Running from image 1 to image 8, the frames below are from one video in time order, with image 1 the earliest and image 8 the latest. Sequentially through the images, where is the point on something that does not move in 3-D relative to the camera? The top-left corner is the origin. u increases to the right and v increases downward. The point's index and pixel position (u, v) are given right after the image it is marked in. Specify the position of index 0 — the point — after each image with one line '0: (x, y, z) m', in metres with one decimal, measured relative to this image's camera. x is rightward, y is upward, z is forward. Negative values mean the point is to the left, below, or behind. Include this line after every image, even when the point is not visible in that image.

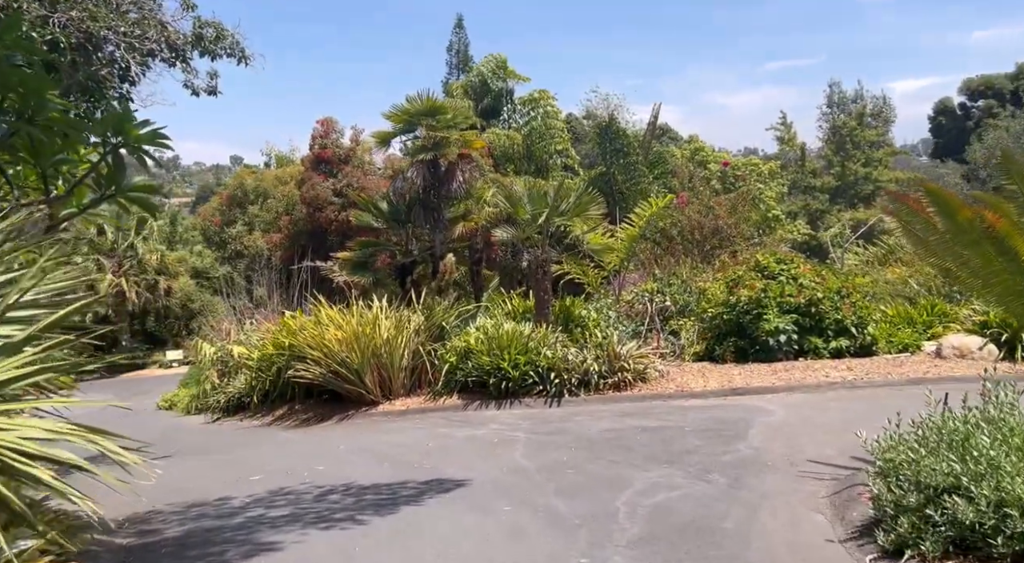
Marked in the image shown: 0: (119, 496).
0: (-4.0, -2.3, +8.3) m
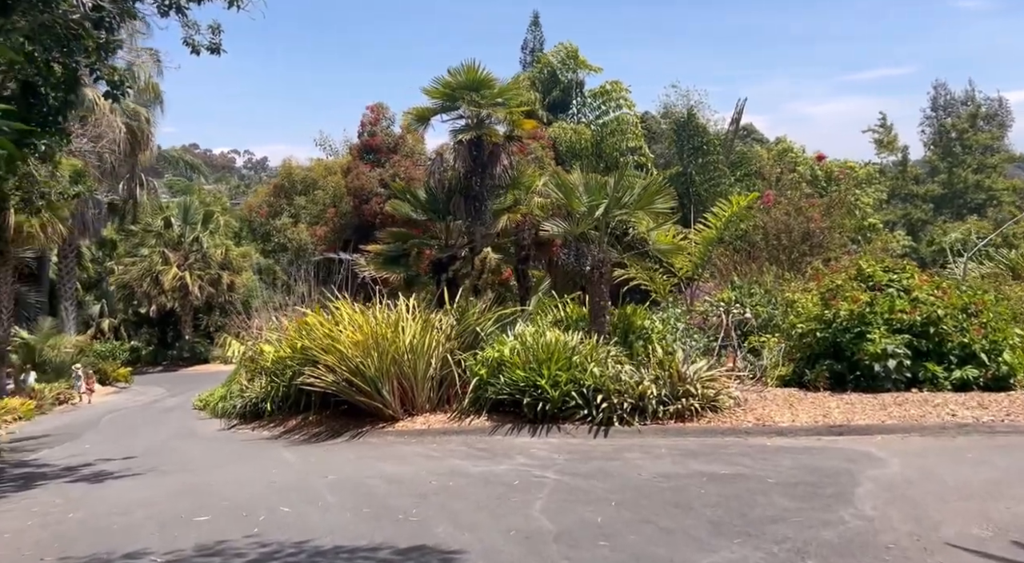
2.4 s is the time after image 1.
0: (-3.8, -2.2, +6.5) m
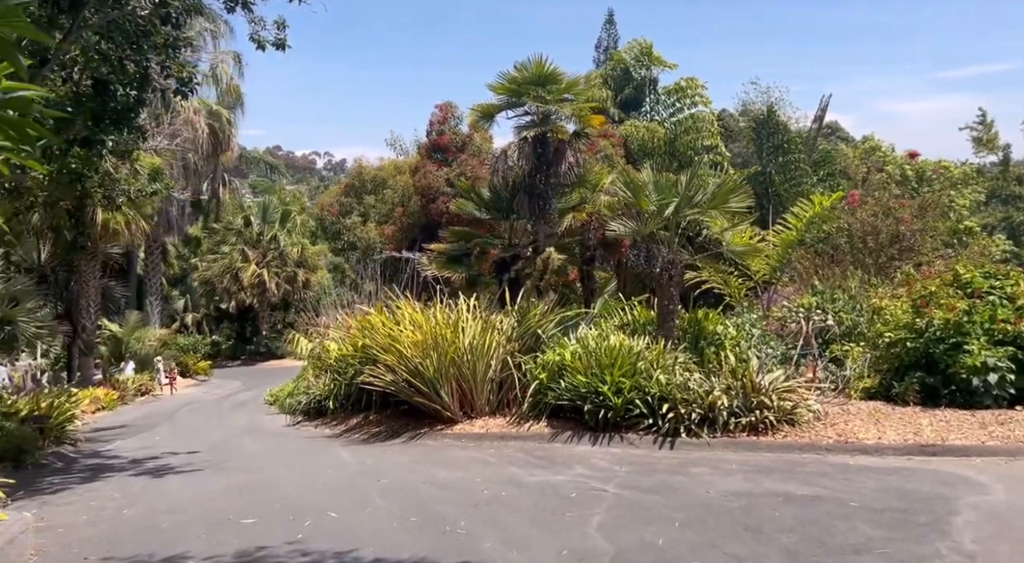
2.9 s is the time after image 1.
0: (-3.4, -2.1, +6.4) m
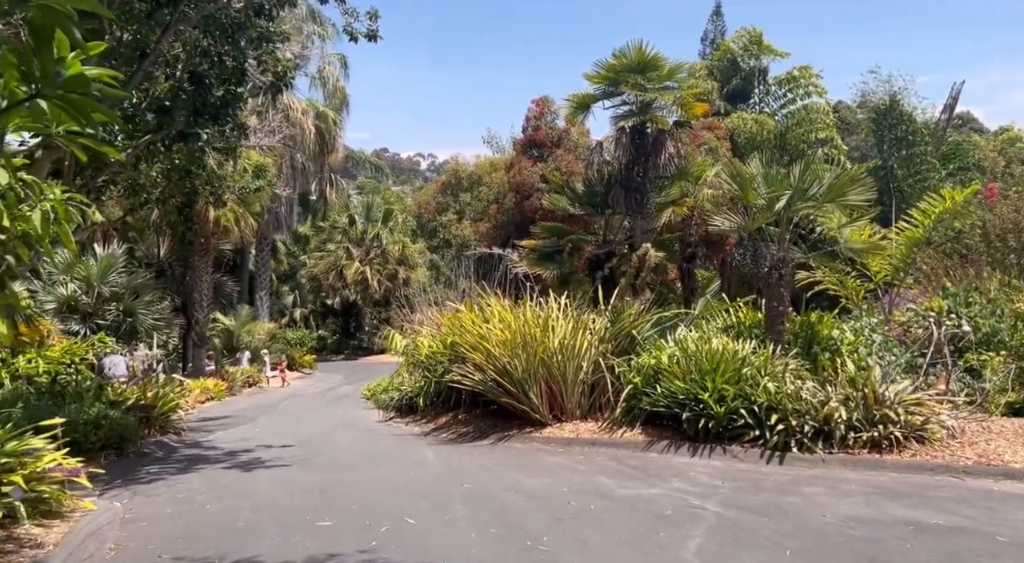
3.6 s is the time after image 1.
0: (-2.8, -2.0, +6.3) m
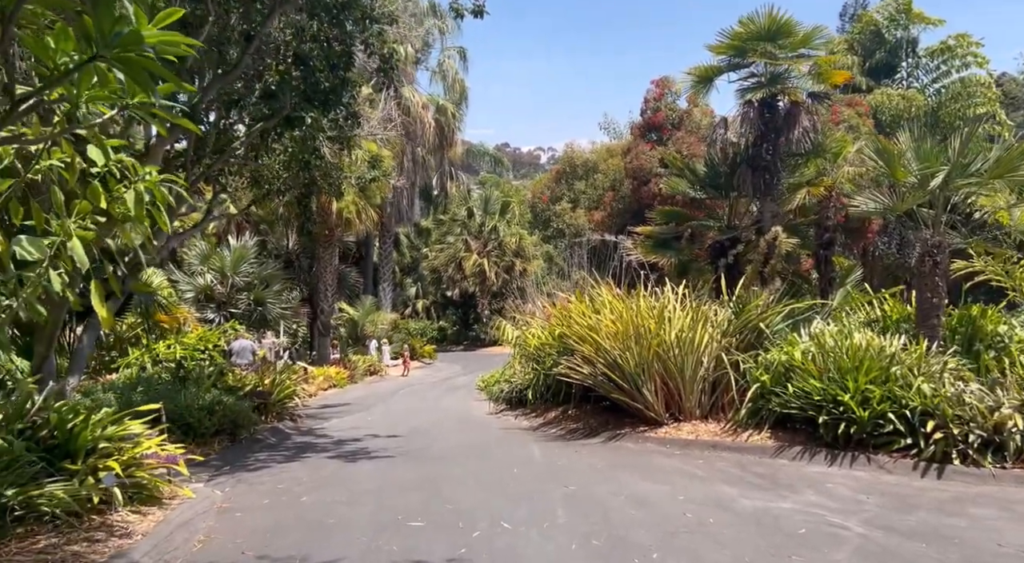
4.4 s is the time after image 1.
0: (-2.0, -1.9, +6.0) m
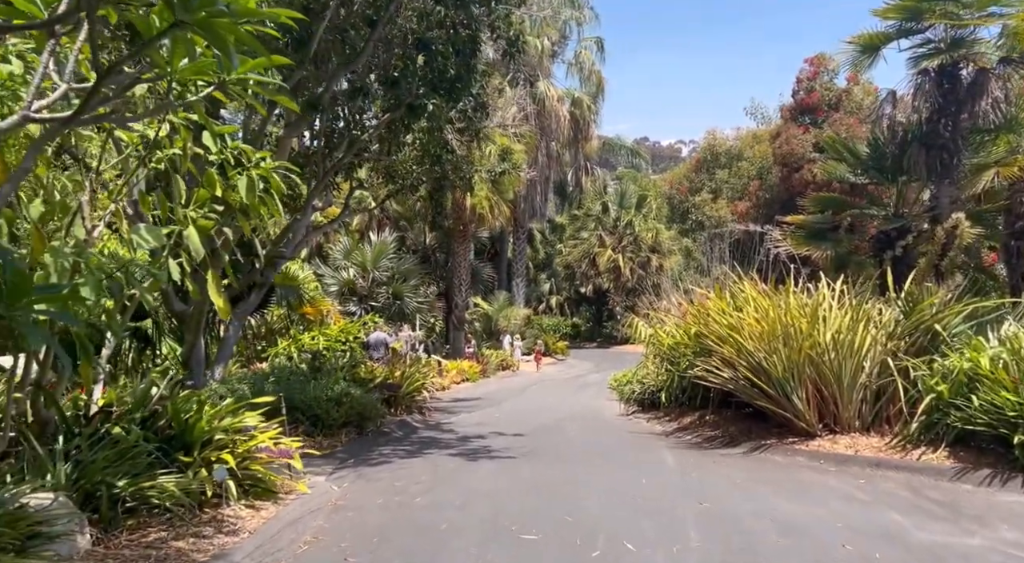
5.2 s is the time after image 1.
0: (-1.1, -1.8, +5.6) m
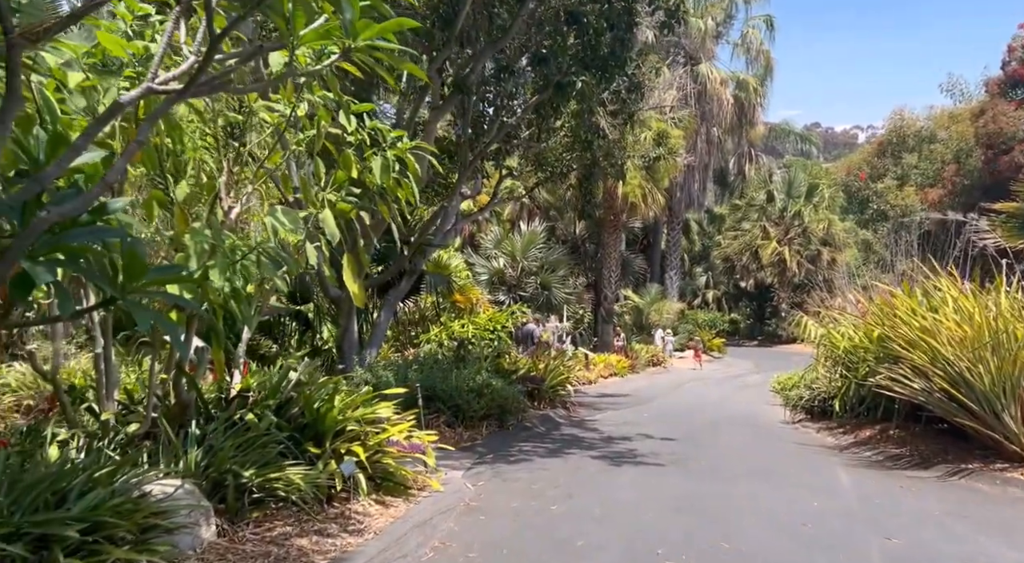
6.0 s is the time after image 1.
0: (-0.2, -1.7, +5.2) m
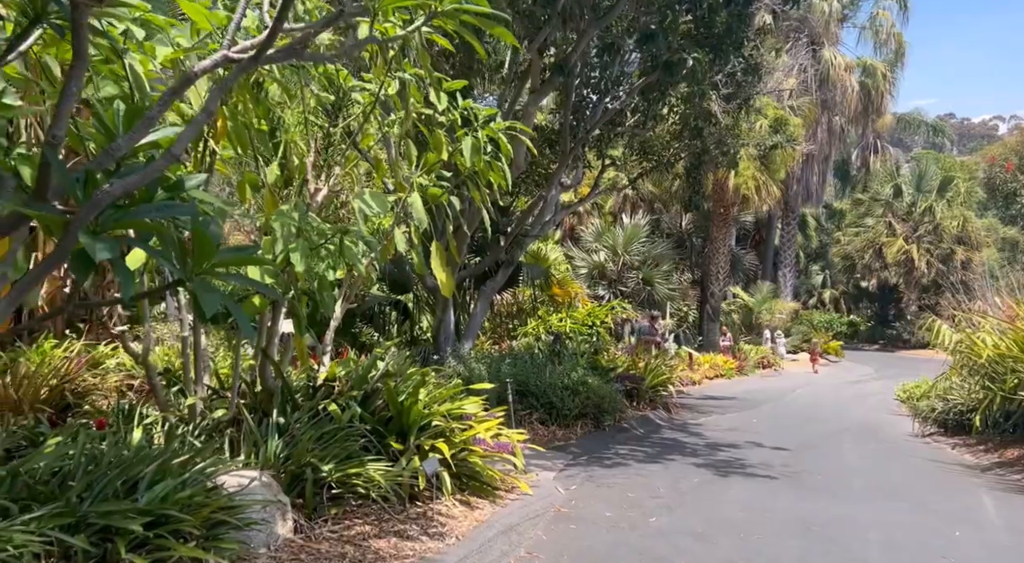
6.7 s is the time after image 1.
0: (+0.3, -1.6, +4.7) m
